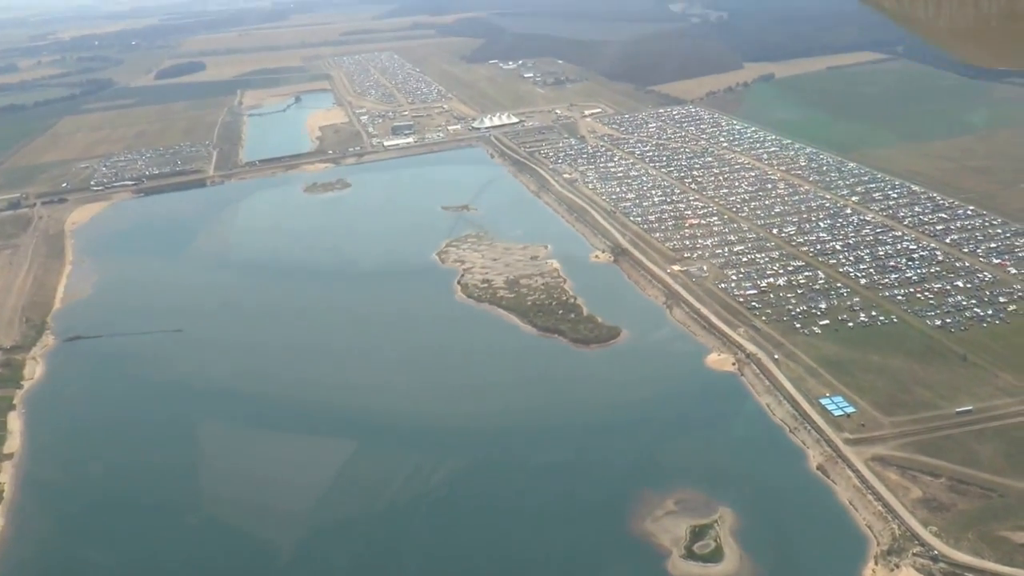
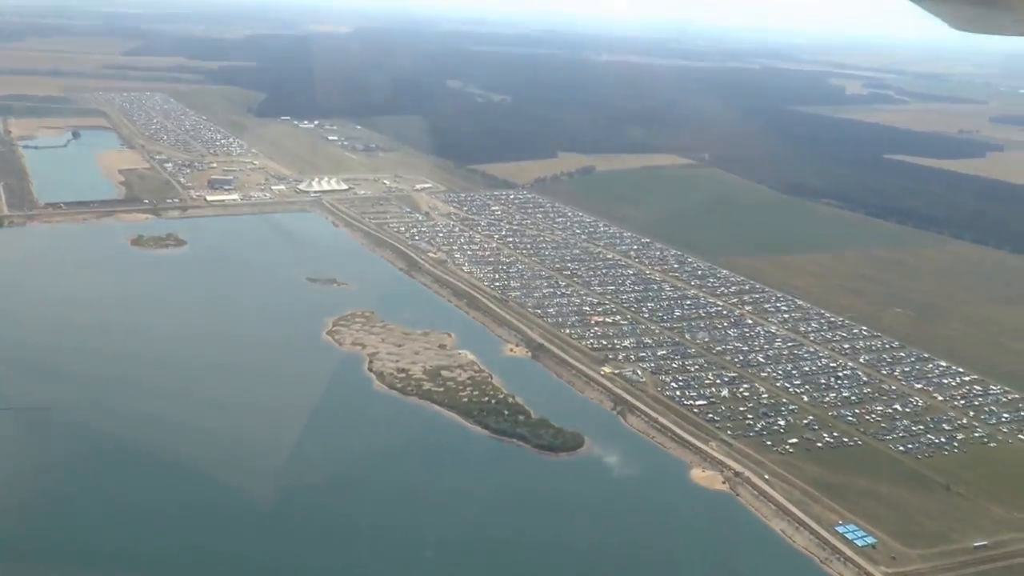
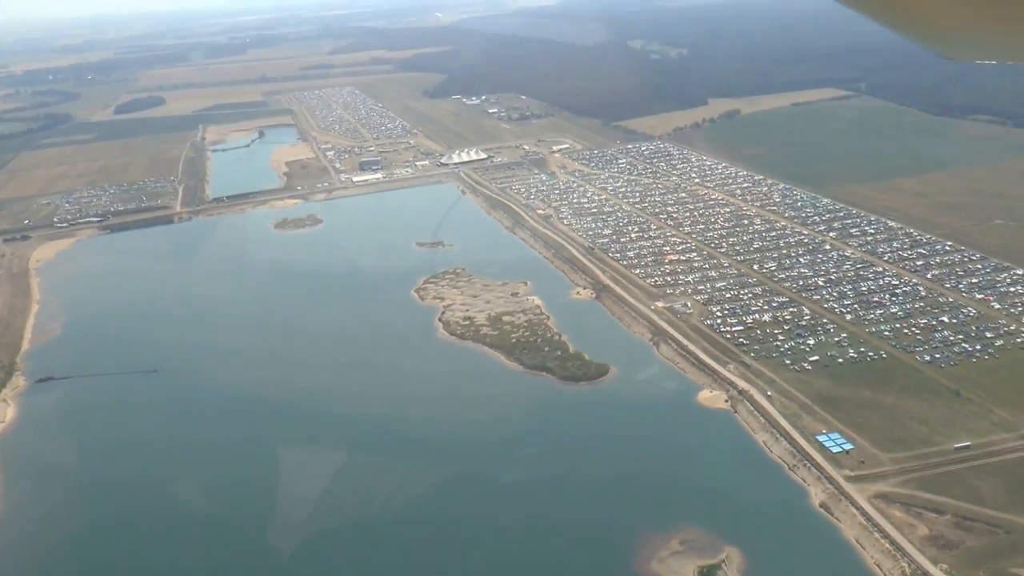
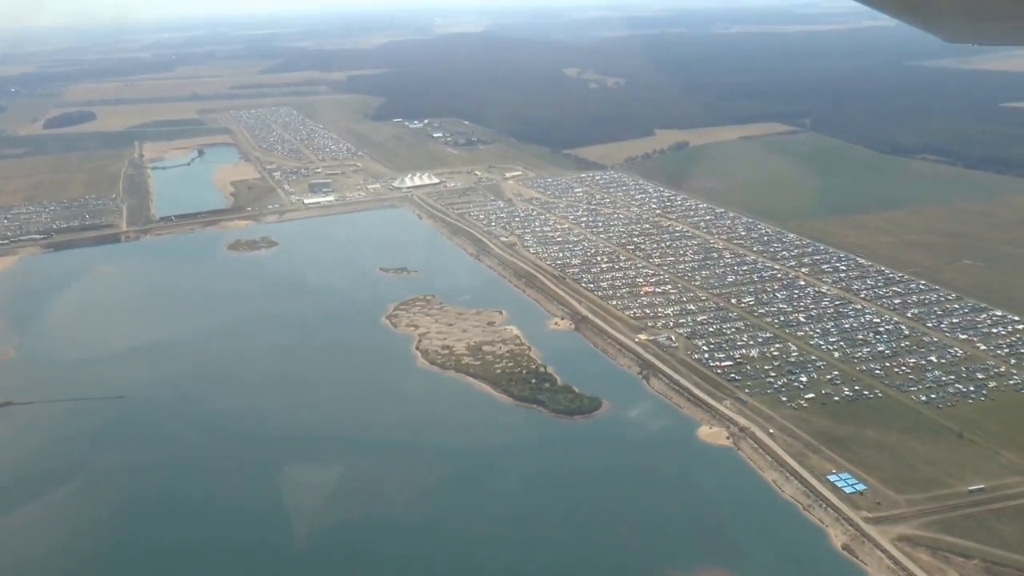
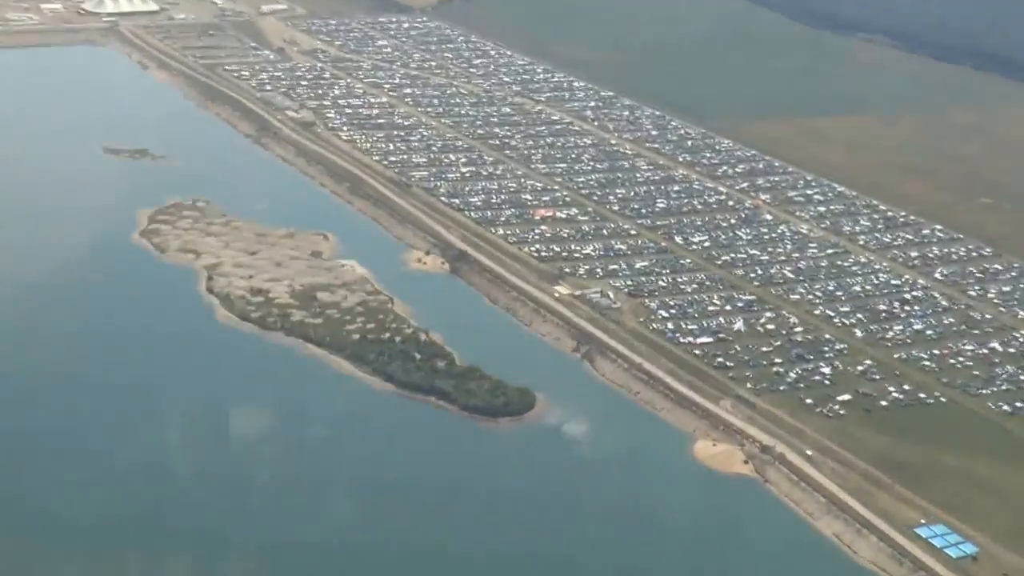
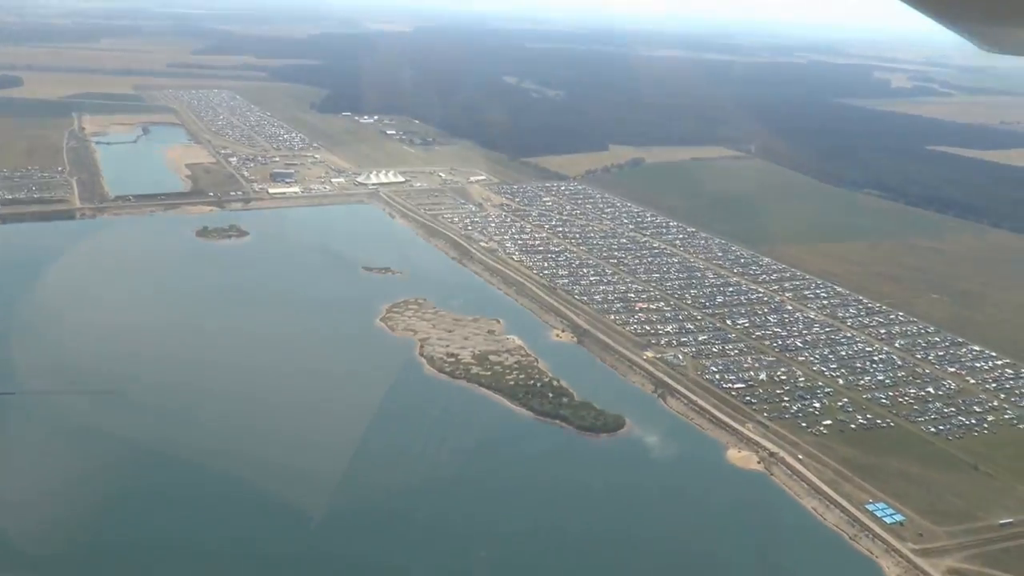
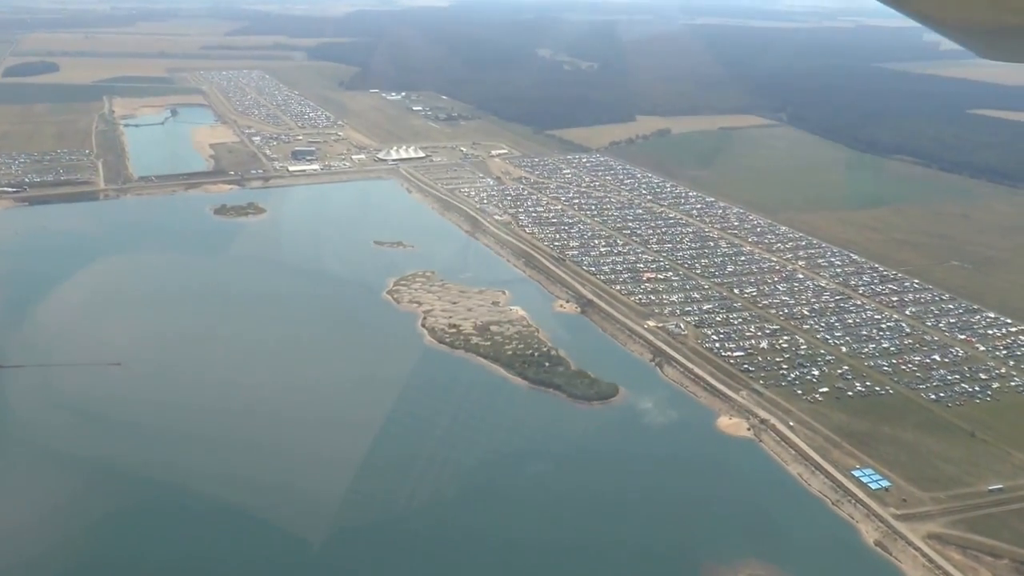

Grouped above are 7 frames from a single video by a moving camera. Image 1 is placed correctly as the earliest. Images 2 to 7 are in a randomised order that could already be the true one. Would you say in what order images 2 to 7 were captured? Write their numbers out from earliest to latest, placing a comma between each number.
3, 4, 7, 6, 2, 5
